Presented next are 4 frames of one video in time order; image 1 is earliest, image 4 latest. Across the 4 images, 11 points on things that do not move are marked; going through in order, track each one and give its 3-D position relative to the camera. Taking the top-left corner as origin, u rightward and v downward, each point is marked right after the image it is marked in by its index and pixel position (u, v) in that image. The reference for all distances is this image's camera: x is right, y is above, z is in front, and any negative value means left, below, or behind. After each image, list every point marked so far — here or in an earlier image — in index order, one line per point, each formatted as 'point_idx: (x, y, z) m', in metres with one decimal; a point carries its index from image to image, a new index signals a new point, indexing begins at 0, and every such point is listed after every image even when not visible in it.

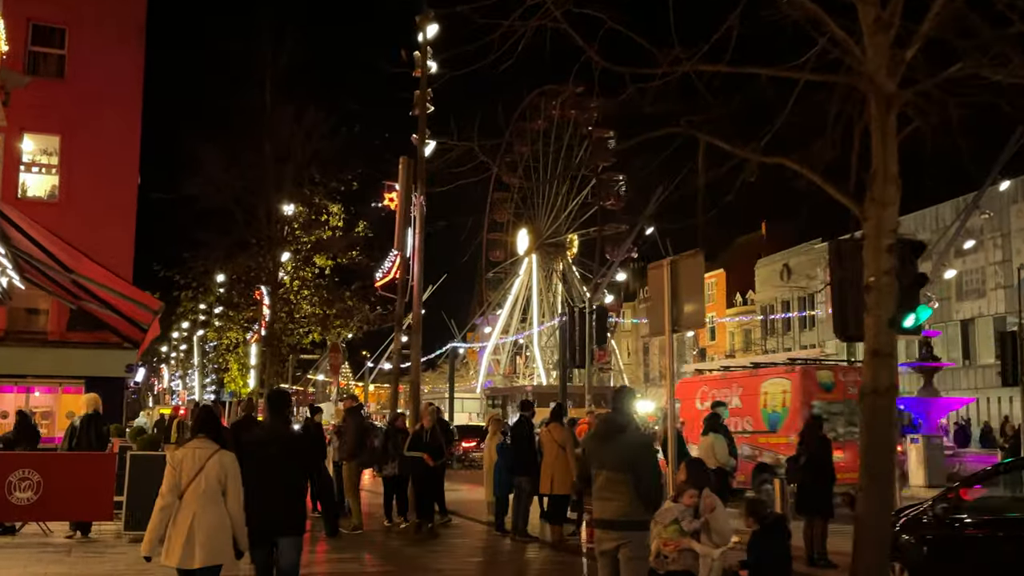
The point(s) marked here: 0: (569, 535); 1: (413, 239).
0: (+0.8, -3.6, +14.1) m
1: (-1.9, +0.9, +19.1) m
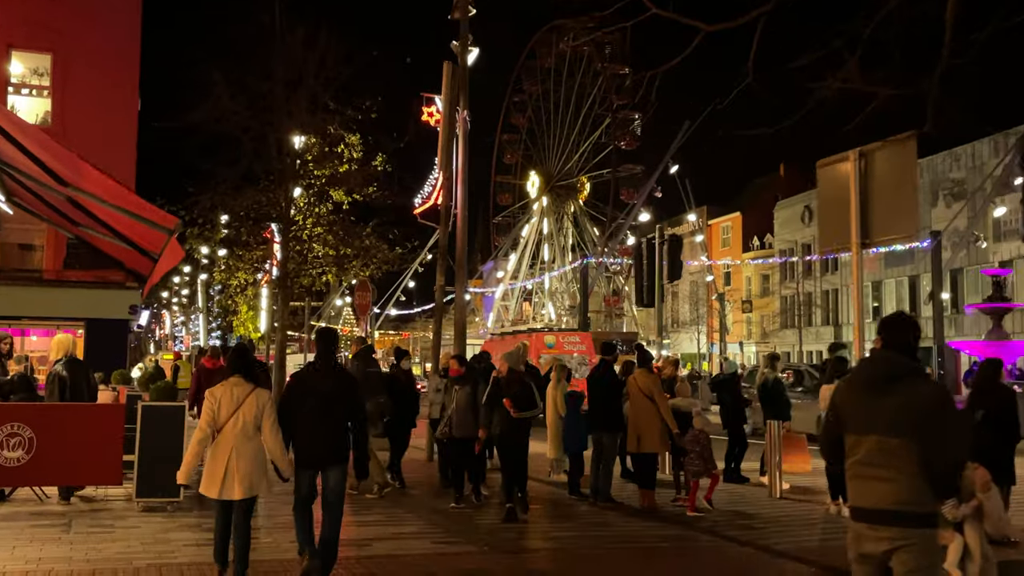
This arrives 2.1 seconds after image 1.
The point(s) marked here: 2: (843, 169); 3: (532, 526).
0: (+1.8, -2.6, +11.9) m
1: (-0.9, +2.2, +16.7) m
2: (+2.5, +0.9, +7.4) m
3: (+0.2, -2.5, +10.4) m
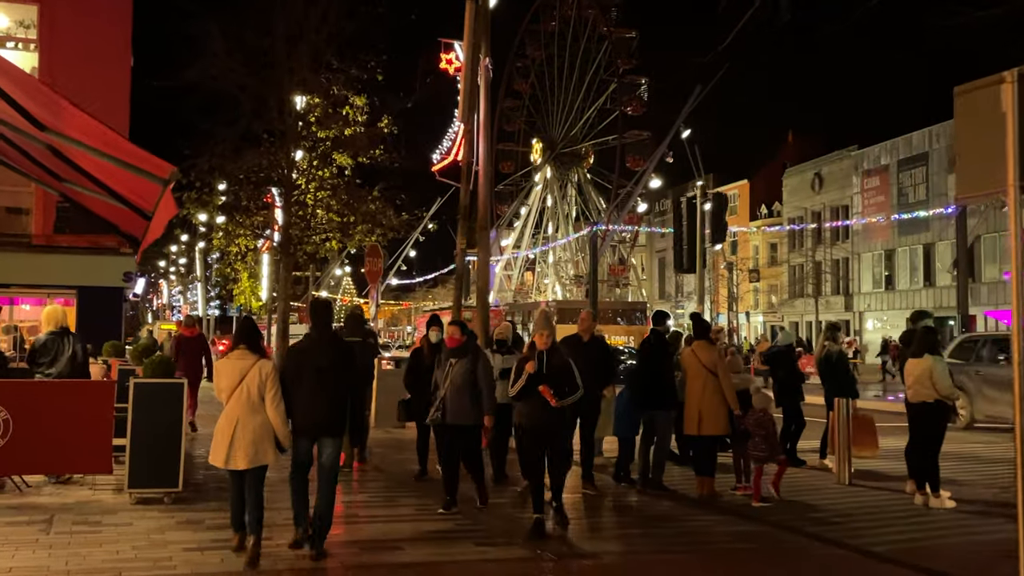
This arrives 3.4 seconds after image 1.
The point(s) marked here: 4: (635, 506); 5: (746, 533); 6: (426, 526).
0: (+2.3, -2.2, +10.6) m
1: (-0.5, +2.7, +15.2) m
2: (+2.9, +1.2, +6.0) m
3: (+0.6, -2.2, +9.1) m
4: (+1.2, -2.2, +10.0) m
5: (+2.1, -2.2, +8.8) m
6: (-0.7, -2.1, +8.7) m
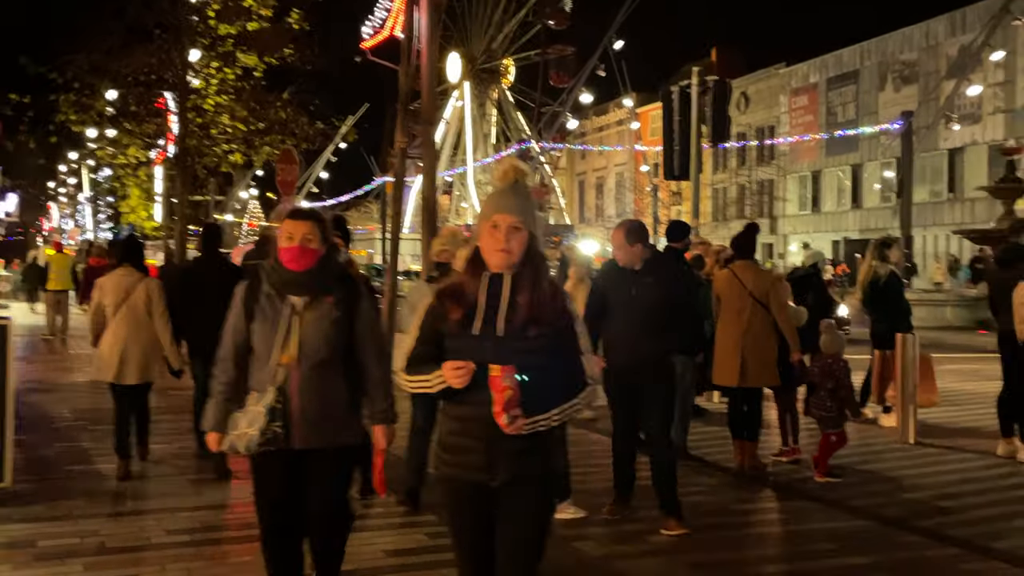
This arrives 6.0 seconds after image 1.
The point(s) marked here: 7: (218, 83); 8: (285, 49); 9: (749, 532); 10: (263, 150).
0: (+2.1, -1.4, +8.1) m
1: (-1.1, +3.8, +12.0) m
2: (+3.2, +1.6, +3.3) m
3: (+0.6, -1.5, +6.4) m
4: (+1.1, -1.5, +7.3) m
5: (+2.0, -1.5, +6.3) m
6: (-0.7, -1.5, +5.8) m
7: (-5.7, +4.1, +19.0) m
8: (-4.5, +4.9, +19.5) m
9: (+1.5, -1.5, +6.2) m
10: (-5.0, +2.9, +19.7) m
